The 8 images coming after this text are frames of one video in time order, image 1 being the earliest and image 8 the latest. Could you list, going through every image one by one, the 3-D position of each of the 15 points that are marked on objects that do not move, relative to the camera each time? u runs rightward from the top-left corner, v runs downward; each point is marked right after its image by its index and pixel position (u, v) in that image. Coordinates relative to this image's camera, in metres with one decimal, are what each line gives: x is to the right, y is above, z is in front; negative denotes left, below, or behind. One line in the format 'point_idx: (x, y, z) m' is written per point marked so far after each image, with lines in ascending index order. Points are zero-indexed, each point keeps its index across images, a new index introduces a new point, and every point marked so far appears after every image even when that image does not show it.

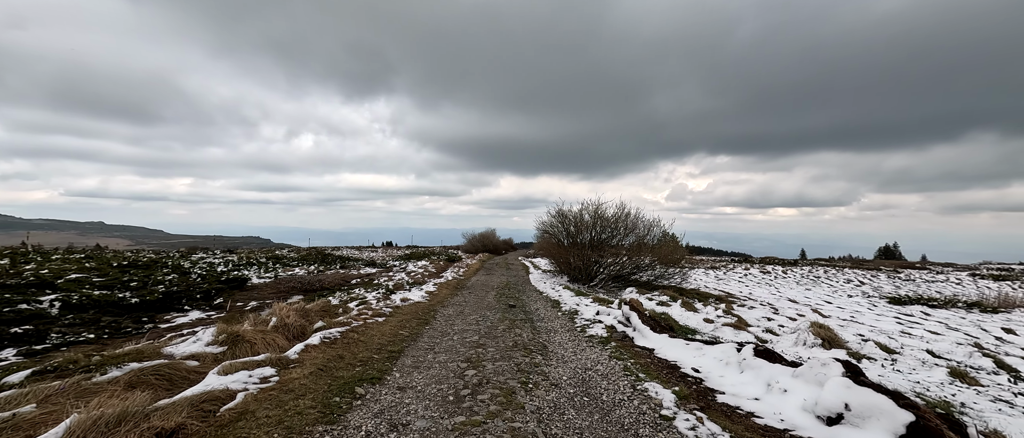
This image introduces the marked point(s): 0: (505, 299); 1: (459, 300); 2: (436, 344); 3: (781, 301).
0: (-0.3, -3.3, +17.4) m
1: (-2.1, -3.2, +16.8) m
2: (-1.6, -2.6, +8.8) m
3: (+12.3, -3.8, +19.4) m
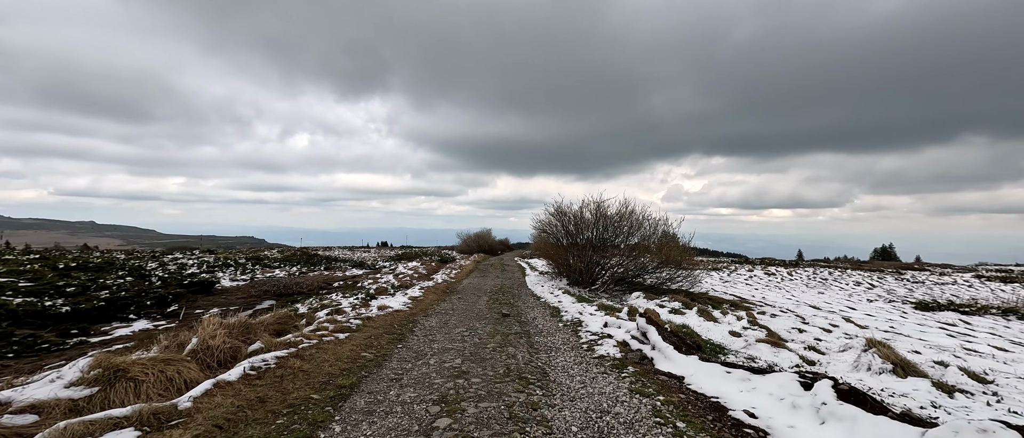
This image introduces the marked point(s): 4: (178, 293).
0: (-0.5, -3.2, +15.5) m
1: (-2.3, -3.1, +14.9) m
2: (-1.7, -2.5, +6.8) m
3: (+12.0, -3.7, +17.6) m
4: (-15.4, -3.5, +19.5) m
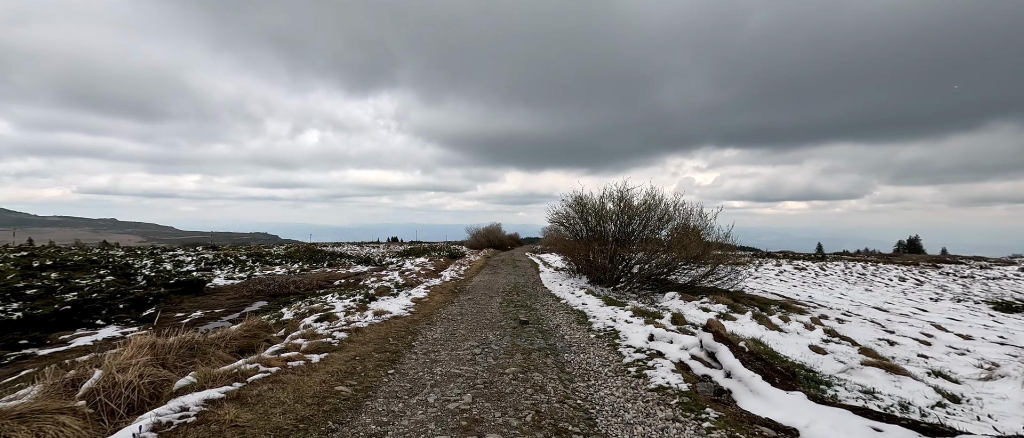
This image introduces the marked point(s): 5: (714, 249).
0: (0.0, -2.9, +13.4) m
1: (-1.8, -2.8, +12.8) m
2: (-1.3, -2.3, +4.8) m
3: (+12.7, -3.3, +15.3) m
4: (-14.8, -3.2, +17.7) m
5: (+8.6, -1.3, +18.1) m
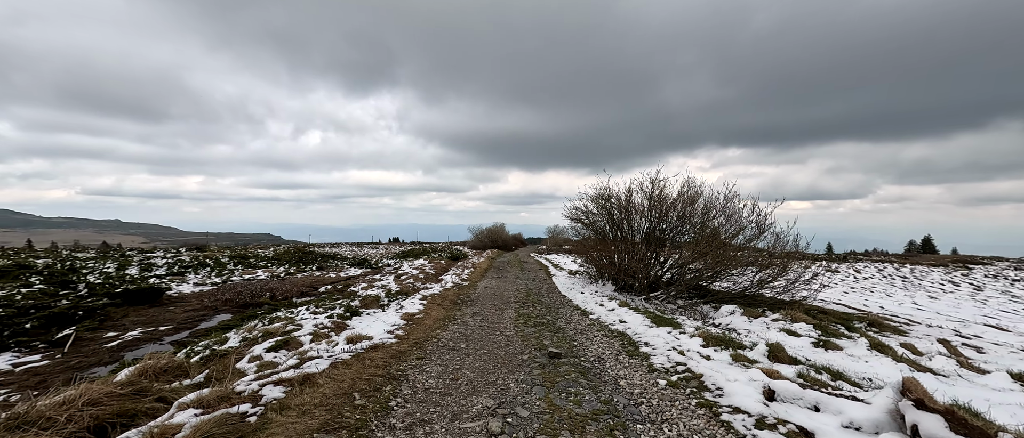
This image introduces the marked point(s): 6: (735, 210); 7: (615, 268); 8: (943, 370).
0: (+0.5, -2.7, +10.3) m
1: (-1.3, -2.7, +9.7) m
2: (-0.9, -2.1, +1.6) m
3: (+13.1, -3.1, +12.1) m
4: (-14.3, -3.1, +14.6) m
5: (+9.1, -1.1, +14.9) m
6: (+7.9, +0.4, +15.2) m
7: (+4.4, -2.1, +18.4) m
8: (+7.1, -2.5, +7.2) m
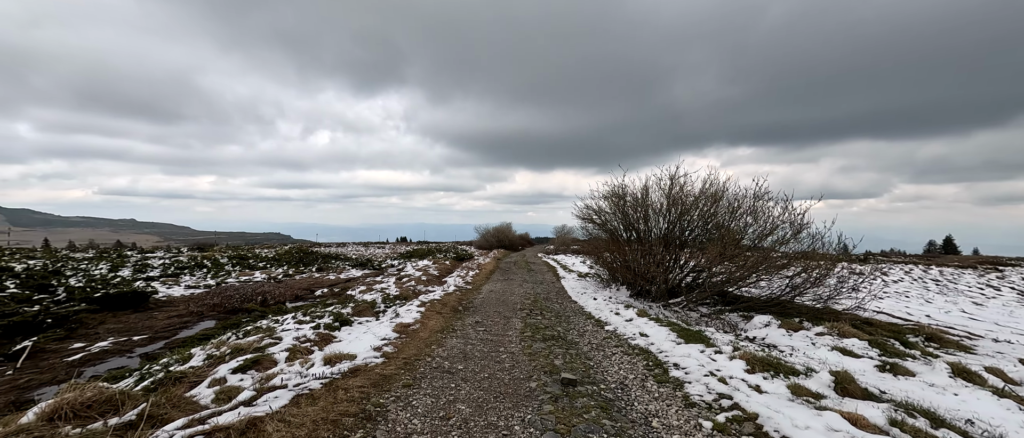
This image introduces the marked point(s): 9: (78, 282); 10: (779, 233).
0: (+0.6, -2.7, +8.9) m
1: (-1.2, -2.7, +8.4) m
2: (-0.9, -2.1, +0.3) m
3: (+13.3, -3.1, +10.5) m
4: (-14.1, -3.1, +13.5) m
5: (+9.3, -1.1, +13.5) m
6: (+8.1, +0.4, +13.7) m
7: (+4.7, -2.1, +17.0) m
8: (+7.2, -2.5, +5.7) m
9: (-18.0, -2.6, +17.6) m
10: (+8.5, -0.4, +13.5) m
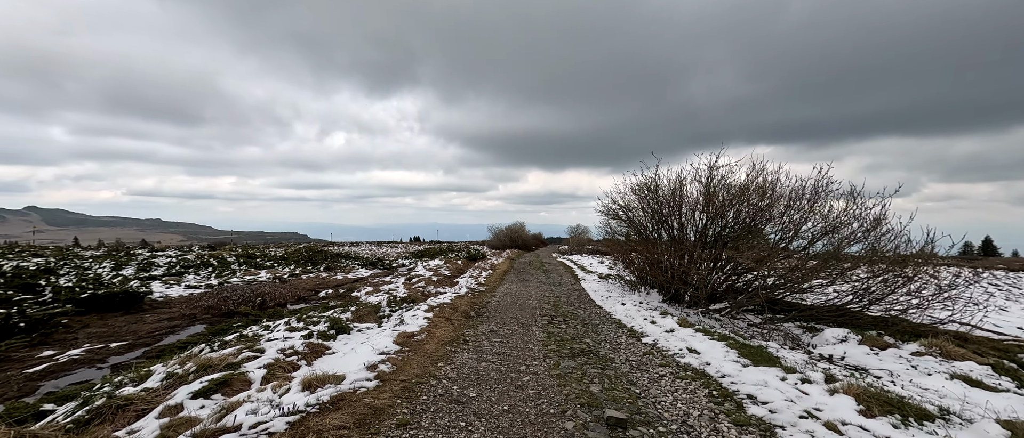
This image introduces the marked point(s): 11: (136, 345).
0: (+1.0, -2.5, +7.3) m
1: (-0.8, -2.5, +6.8) m
2: (-0.8, -1.9, -1.3) m
3: (+13.7, -2.9, +8.5) m
4: (-13.5, -2.9, +12.4) m
5: (+9.9, -0.9, +11.6) m
6: (+8.7, +0.6, +11.9) m
7: (+5.4, -1.9, +15.2) m
8: (+7.5, -2.4, +3.9) m
9: (-17.3, -2.4, +16.6) m
10: (+9.0, -0.3, +11.7) m
11: (-10.0, -3.3, +11.3) m
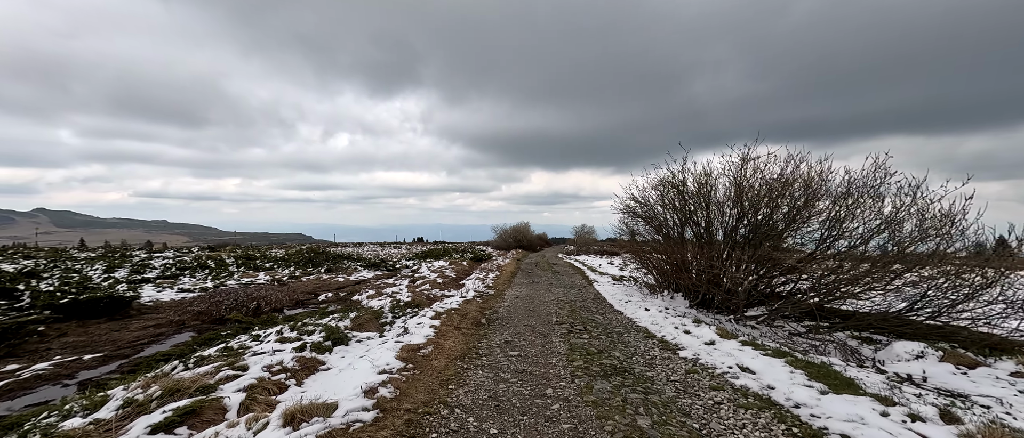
0: (+1.4, -2.5, +6.2) m
1: (-0.4, -2.4, +5.7) m
2: (-0.5, -1.9, -2.4) m
3: (+14.1, -2.8, +7.2) m
4: (-13.1, -2.9, +11.3) m
5: (+10.2, -0.9, +10.3) m
6: (+9.1, +0.6, +10.7) m
7: (+5.8, -1.9, +14.0) m
8: (+7.8, -2.3, +2.7) m
9: (-16.9, -2.4, +15.5) m
10: (+9.4, -0.2, +10.4) m
11: (-9.6, -3.3, +10.2) m
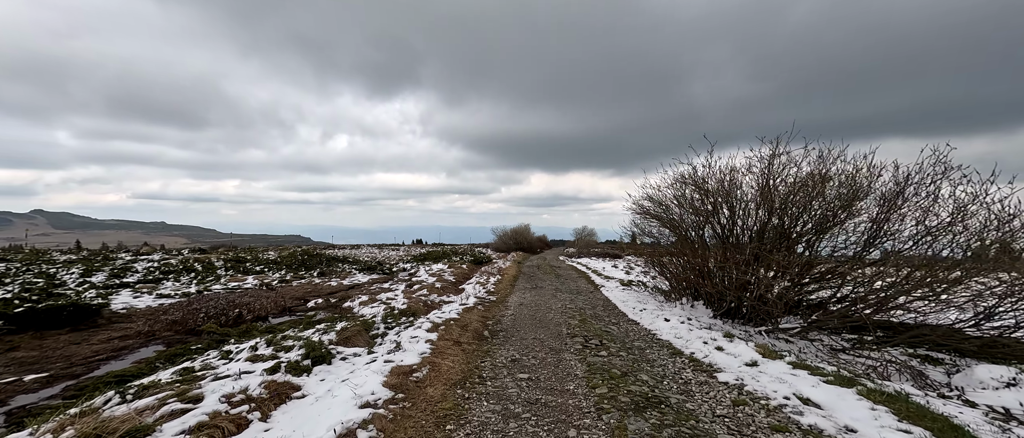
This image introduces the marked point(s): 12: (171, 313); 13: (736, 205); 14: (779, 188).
0: (+1.6, -2.5, +4.9) m
1: (-0.3, -2.4, +4.4) m
2: (-0.3, -1.8, -3.7) m
3: (+14.3, -2.8, +6.0) m
4: (-13.0, -2.8, +10.0) m
5: (+10.4, -0.9, +9.1) m
6: (+9.2, +0.6, +9.4) m
7: (+5.9, -1.9, +12.8) m
8: (+8.0, -2.2, +1.5) m
9: (-16.7, -2.4, +14.2) m
10: (+9.5, -0.2, +9.2) m
11: (-9.4, -3.3, +8.9) m
12: (-11.8, -3.2, +14.7) m
13: (+6.4, +0.5, +12.2) m
14: (+7.1, +0.9, +11.4) m
